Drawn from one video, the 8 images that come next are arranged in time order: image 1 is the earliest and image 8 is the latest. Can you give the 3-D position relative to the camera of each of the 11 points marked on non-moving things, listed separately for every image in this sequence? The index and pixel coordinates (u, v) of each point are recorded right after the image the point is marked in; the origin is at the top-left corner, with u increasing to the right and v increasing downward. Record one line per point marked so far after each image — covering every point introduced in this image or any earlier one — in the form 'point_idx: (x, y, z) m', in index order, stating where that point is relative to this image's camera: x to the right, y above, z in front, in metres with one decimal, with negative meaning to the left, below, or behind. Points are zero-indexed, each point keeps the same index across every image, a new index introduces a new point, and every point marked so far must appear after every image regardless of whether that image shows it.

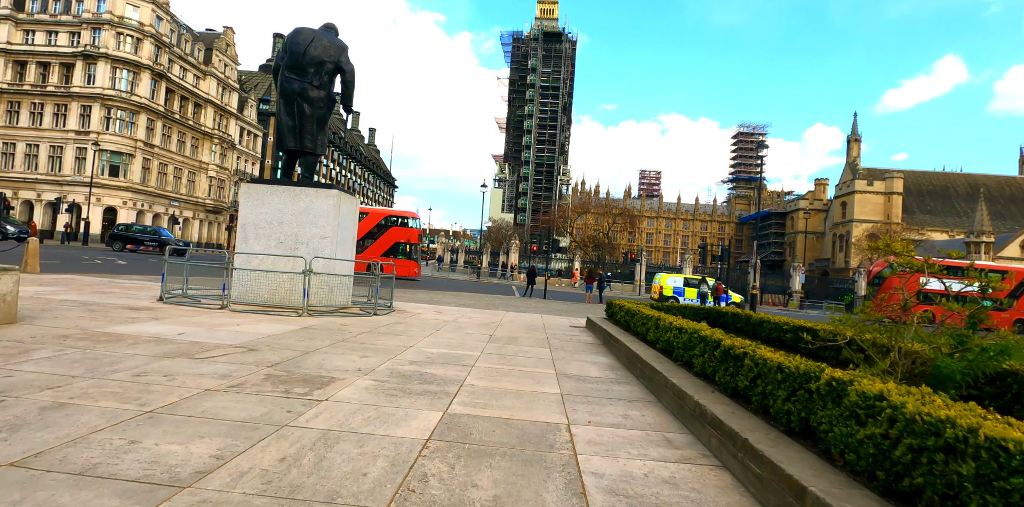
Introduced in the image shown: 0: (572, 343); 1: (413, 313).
0: (+1.2, -1.8, +9.1) m
1: (-2.7, -1.7, +12.5) m
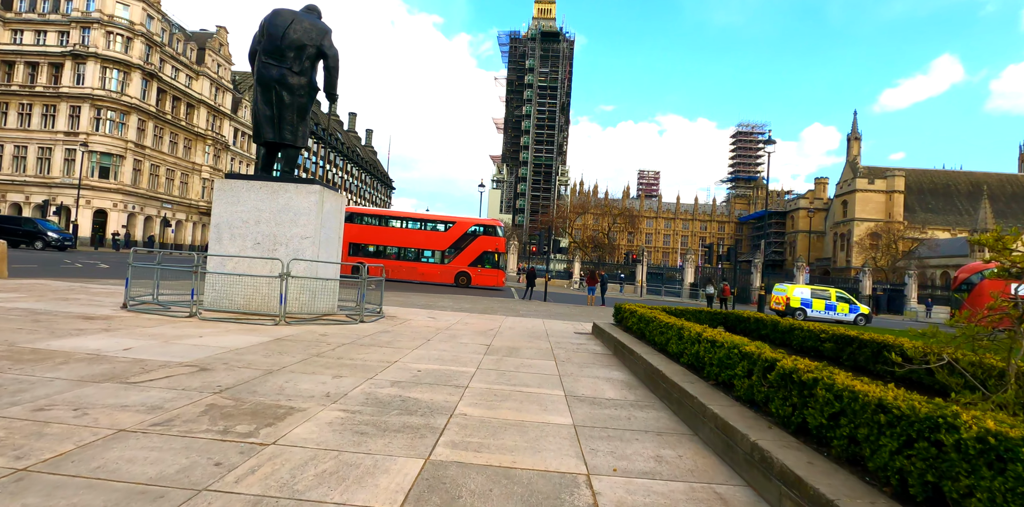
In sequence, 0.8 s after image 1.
0: (+1.2, -1.8, +8.2) m
1: (-2.8, -1.7, +11.5) m
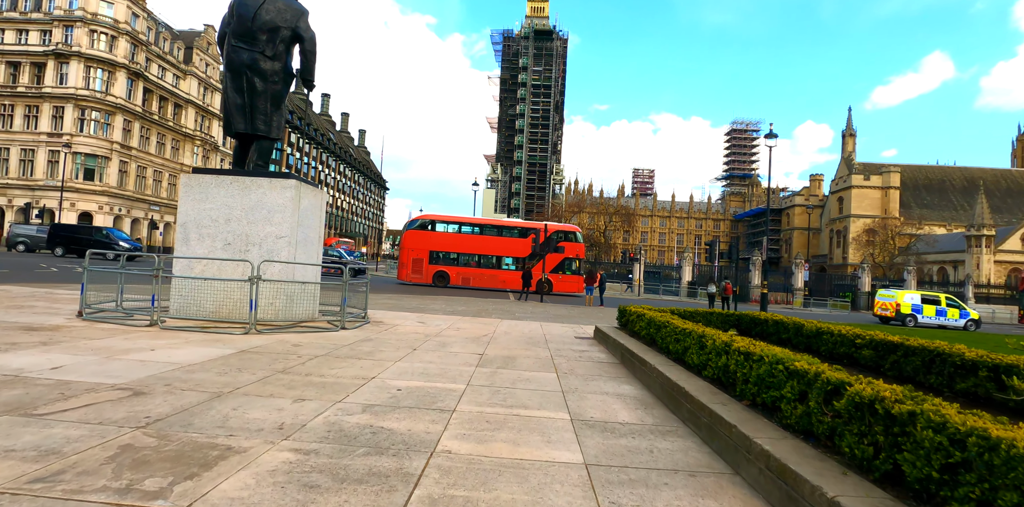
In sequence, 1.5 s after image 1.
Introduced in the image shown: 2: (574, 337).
0: (+1.1, -1.8, +7.3) m
1: (-2.9, -1.7, +10.6) m
2: (+1.4, -1.9, +10.1) m
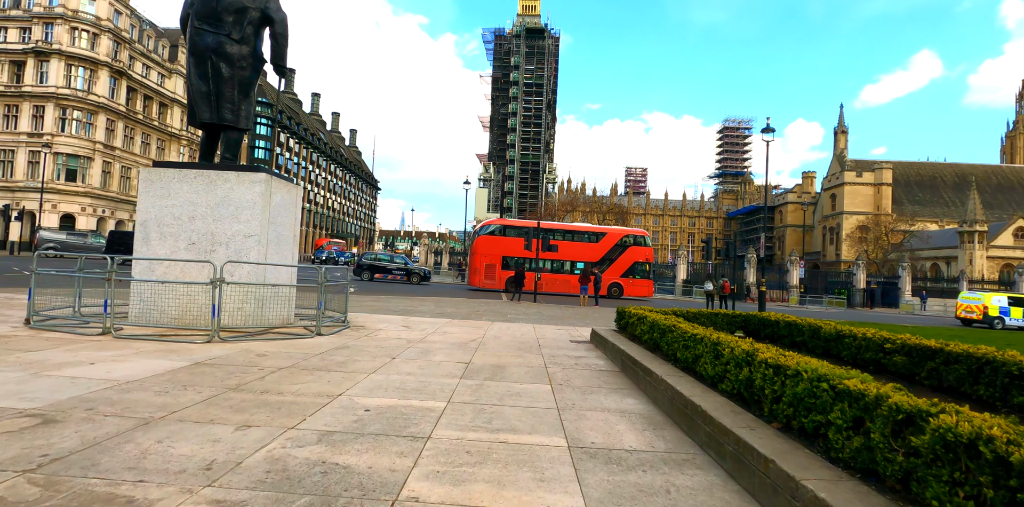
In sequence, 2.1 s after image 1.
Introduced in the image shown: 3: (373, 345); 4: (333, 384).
0: (+0.9, -1.7, +6.6) m
1: (-3.1, -1.7, +9.9) m
2: (+1.2, -1.8, +9.4) m
3: (-2.5, -1.6, +7.9) m
4: (-2.1, -1.5, +5.3) m
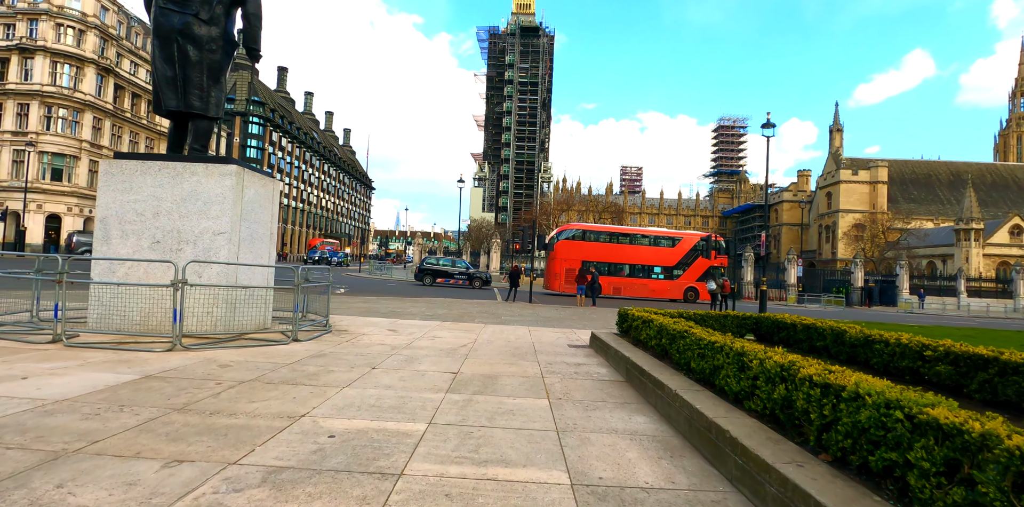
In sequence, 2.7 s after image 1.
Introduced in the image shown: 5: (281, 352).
0: (+0.9, -1.7, +6.0) m
1: (-3.2, -1.7, +9.2) m
2: (+1.1, -1.8, +8.8) m
3: (-2.6, -1.6, +7.2) m
4: (-2.2, -1.5, +4.6) m
5: (-3.6, -1.5, +7.1) m
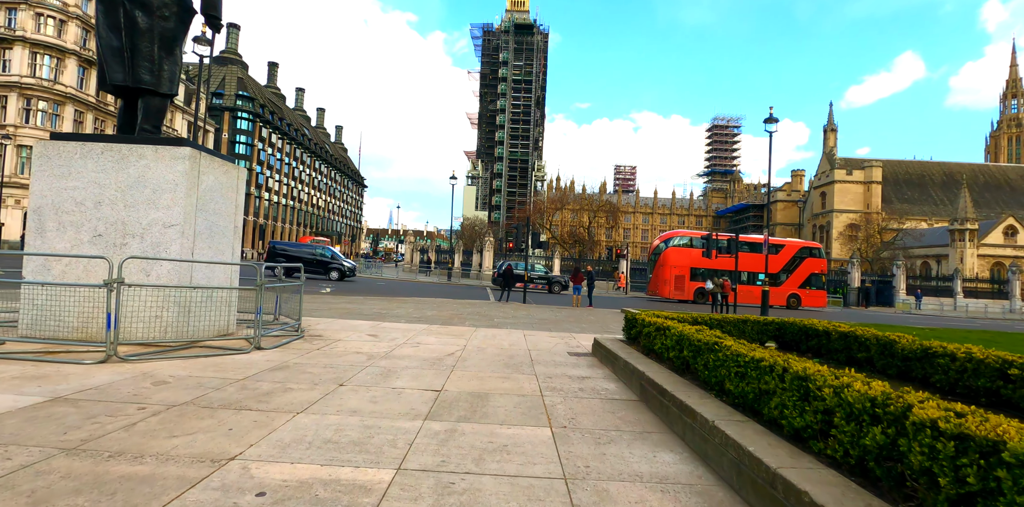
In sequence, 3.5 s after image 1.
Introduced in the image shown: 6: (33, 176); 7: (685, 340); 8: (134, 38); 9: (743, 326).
0: (+0.8, -1.7, +5.0) m
1: (-3.3, -1.6, +8.2) m
2: (+1.0, -1.7, +7.8) m
3: (-2.6, -1.5, +6.2) m
4: (-2.2, -1.5, +3.6) m
5: (-3.7, -1.5, +6.1) m
6: (-7.7, +1.2, +7.2) m
7: (+2.0, -1.0, +5.1) m
8: (-6.2, +3.5, +7.3) m
9: (+3.7, -1.2, +7.0) m
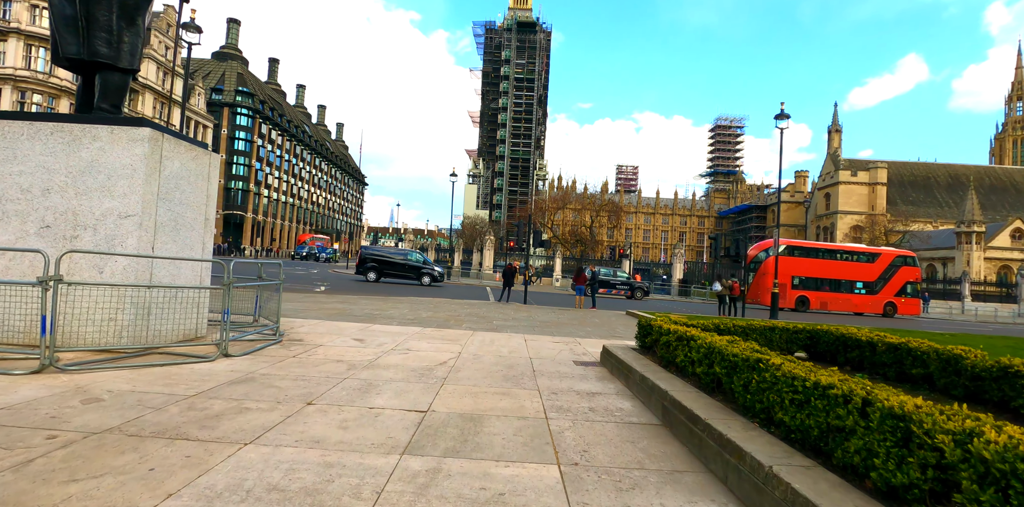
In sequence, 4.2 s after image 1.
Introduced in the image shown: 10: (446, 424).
0: (+0.8, -1.6, +4.2) m
1: (-3.3, -1.5, +7.4) m
2: (+1.0, -1.7, +7.0) m
3: (-2.7, -1.5, +5.4) m
4: (-2.3, -1.4, +2.8) m
5: (-3.7, -1.4, +5.3) m
6: (-7.7, +1.3, +6.4) m
7: (+2.0, -1.0, +4.3) m
8: (-6.2, +3.6, +6.5) m
9: (+3.7, -1.2, +6.2) m
10: (-0.6, -1.5, +4.0) m
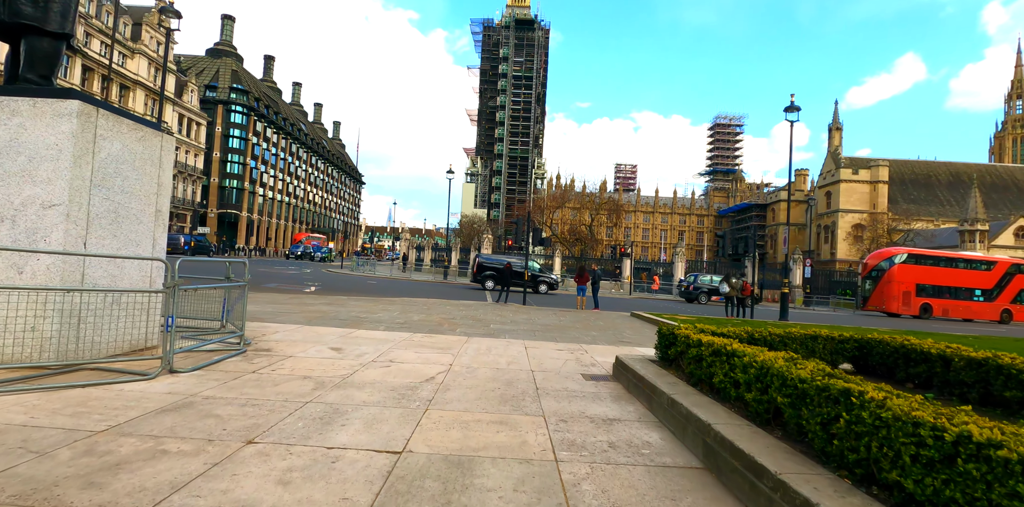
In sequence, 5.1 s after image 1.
0: (+0.8, -1.6, +3.3) m
1: (-3.3, -1.5, +6.4) m
2: (+1.0, -1.7, +6.1) m
3: (-2.7, -1.4, +4.5) m
4: (-2.3, -1.4, +1.8) m
5: (-3.7, -1.4, +4.3) m
6: (-7.7, +1.4, +5.4) m
7: (+2.0, -0.9, +3.3) m
8: (-6.2, +3.7, +5.5) m
9: (+3.6, -1.1, +5.2) m
10: (-0.6, -1.5, +3.0) m
